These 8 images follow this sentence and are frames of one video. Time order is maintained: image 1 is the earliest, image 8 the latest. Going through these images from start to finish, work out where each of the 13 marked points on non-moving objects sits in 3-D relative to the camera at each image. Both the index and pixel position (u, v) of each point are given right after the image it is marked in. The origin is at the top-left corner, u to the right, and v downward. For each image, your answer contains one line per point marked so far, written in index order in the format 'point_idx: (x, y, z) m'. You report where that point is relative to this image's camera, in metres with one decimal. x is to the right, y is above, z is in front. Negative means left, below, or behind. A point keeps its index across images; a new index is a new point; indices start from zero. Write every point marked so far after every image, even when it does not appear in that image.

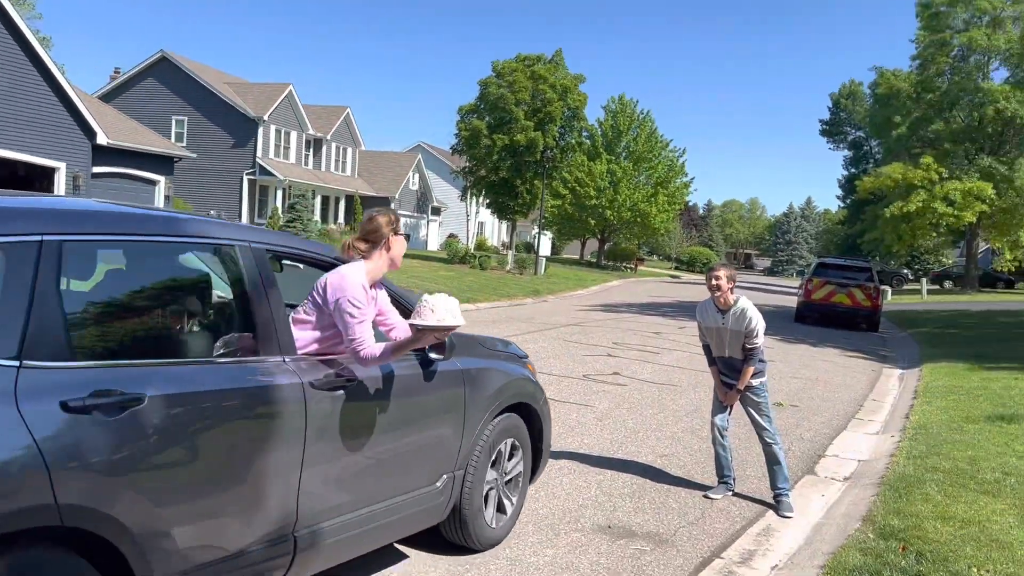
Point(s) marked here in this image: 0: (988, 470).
0: (+3.5, -1.3, +6.3) m
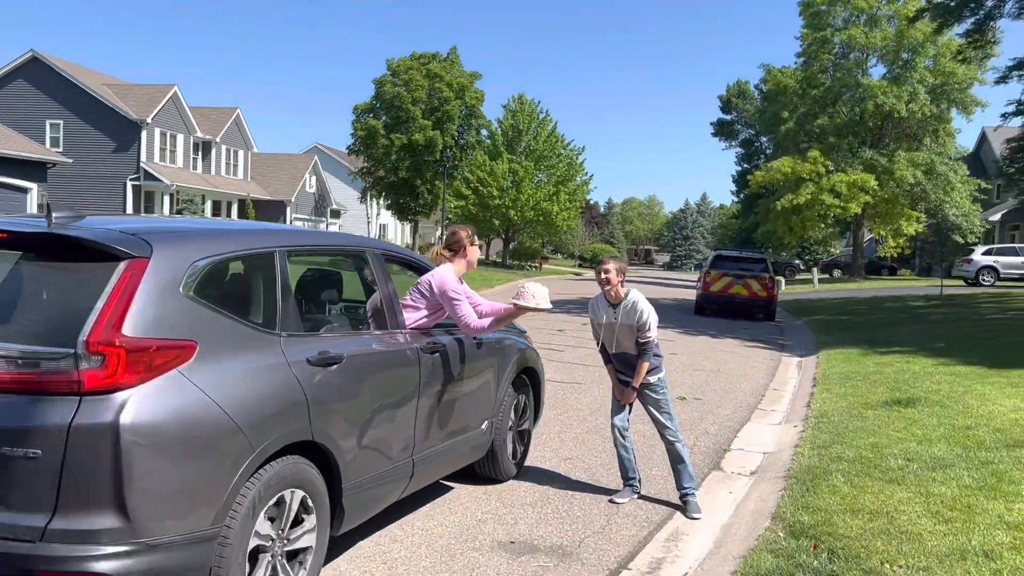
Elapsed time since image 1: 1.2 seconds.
0: (+2.7, -1.2, +6.2) m
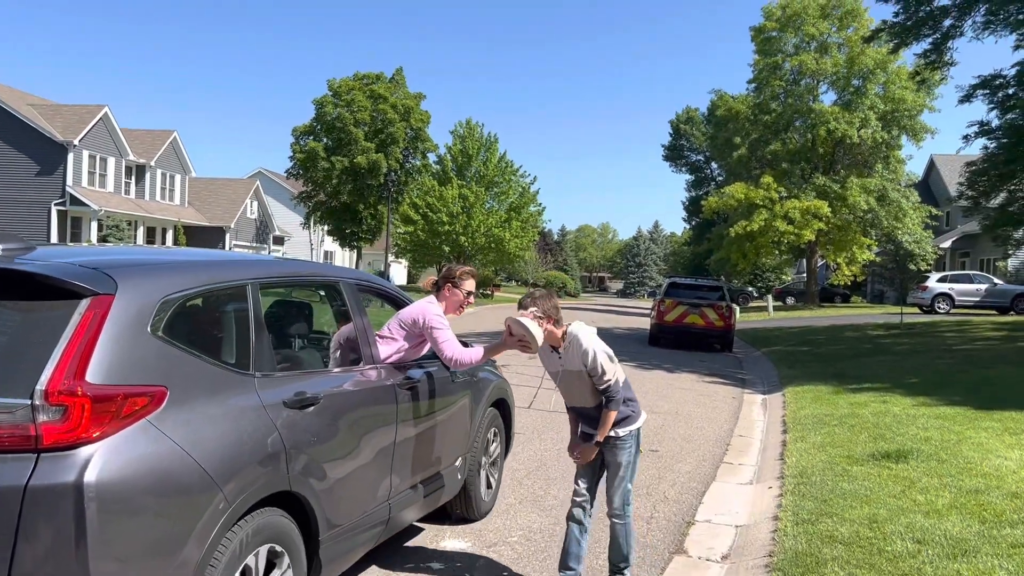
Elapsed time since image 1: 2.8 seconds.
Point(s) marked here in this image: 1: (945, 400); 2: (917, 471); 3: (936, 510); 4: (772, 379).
0: (+2.2, -1.5, +4.9) m
1: (+5.2, -1.3, +10.3) m
2: (+3.1, -1.4, +6.6) m
3: (+2.7, -1.4, +5.5) m
4: (+4.4, -1.5, +14.5) m
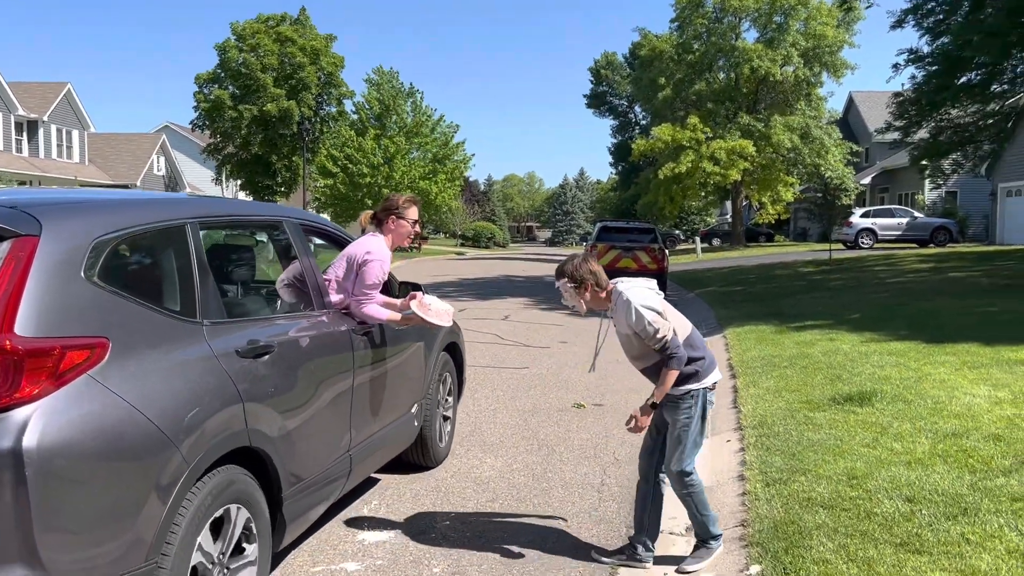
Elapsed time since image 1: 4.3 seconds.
0: (+1.9, -1.1, +4.3) m
1: (+4.4, -0.5, +9.9) m
2: (+2.6, -0.9, +6.0) m
3: (+2.3, -1.0, +4.9) m
4: (+3.2, -0.5, +14.0) m
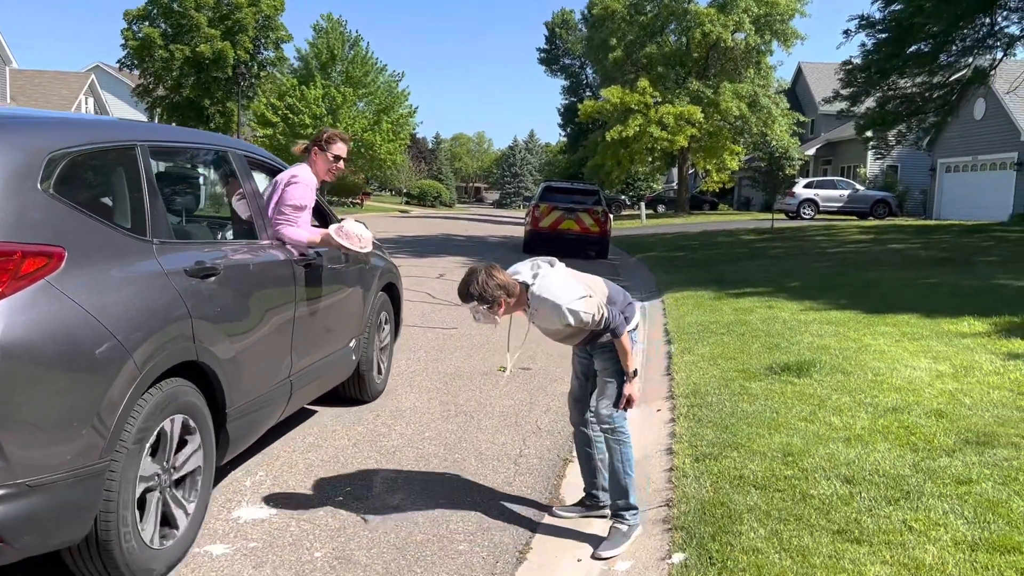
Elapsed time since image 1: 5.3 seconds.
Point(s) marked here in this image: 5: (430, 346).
0: (+1.4, -0.9, +4.0) m
1: (+3.6, -0.2, +9.7) m
2: (+2.1, -0.7, +5.7) m
3: (+1.8, -0.8, +4.5) m
4: (+2.2, 0.0, +13.7) m
5: (-0.8, -0.5, +7.9) m
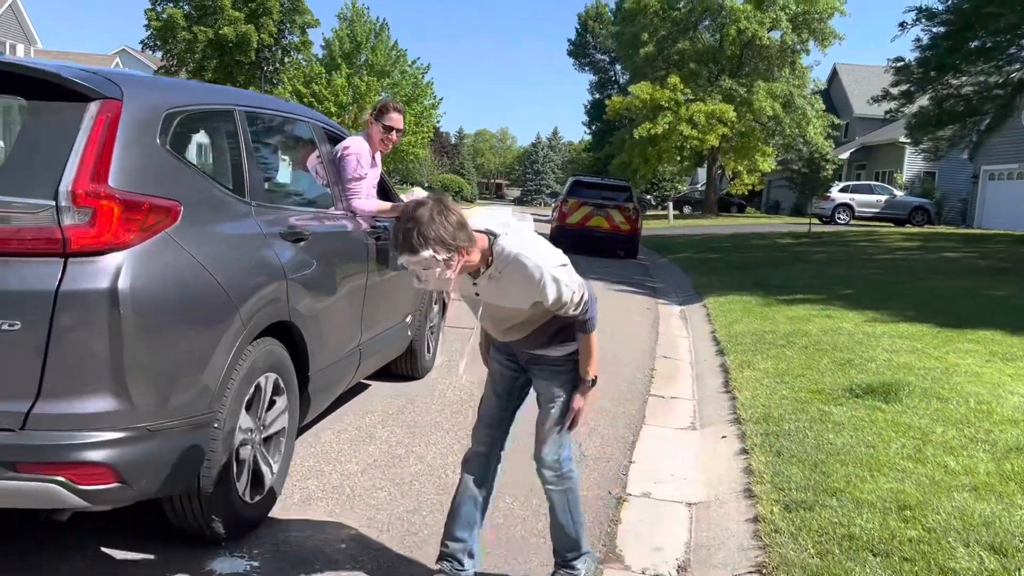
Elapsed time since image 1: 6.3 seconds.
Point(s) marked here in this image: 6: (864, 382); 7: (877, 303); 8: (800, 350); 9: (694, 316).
0: (+1.6, -0.9, +3.1) m
1: (+3.9, -0.3, +8.7) m
2: (+2.3, -0.7, +4.8) m
3: (+2.0, -0.8, +3.7) m
4: (+2.6, 0.0, +12.8) m
5: (-0.5, -0.5, +7.0) m
6: (+2.3, -0.6, +5.7) m
7: (+4.1, -0.2, +9.6) m
8: (+2.3, -0.5, +6.9) m
9: (+2.1, -0.3, +9.6) m
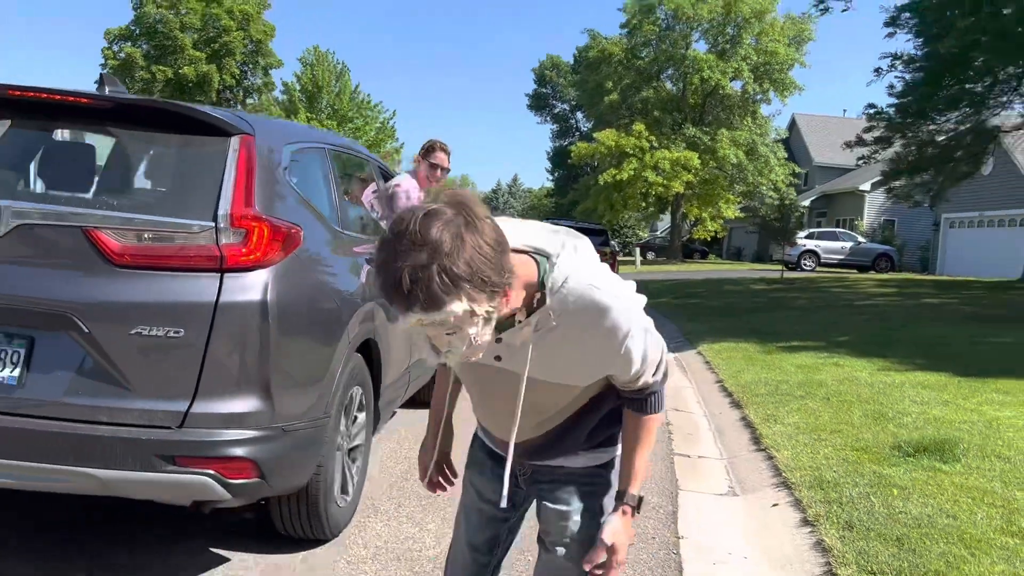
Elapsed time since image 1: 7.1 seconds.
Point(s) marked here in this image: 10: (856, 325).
0: (+1.8, -1.1, +2.5) m
1: (+3.8, -0.7, +8.3) m
2: (+2.4, -1.0, +4.3) m
3: (+2.2, -1.0, +3.1) m
4: (+2.3, -0.7, +12.3) m
5: (-0.5, -0.9, +6.4) m
6: (+2.4, -0.9, +5.2) m
7: (+4.0, -0.7, +9.2) m
8: (+2.3, -0.8, +6.4) m
9: (+1.9, -0.8, +9.1) m
10: (+4.9, -0.5, +12.0) m
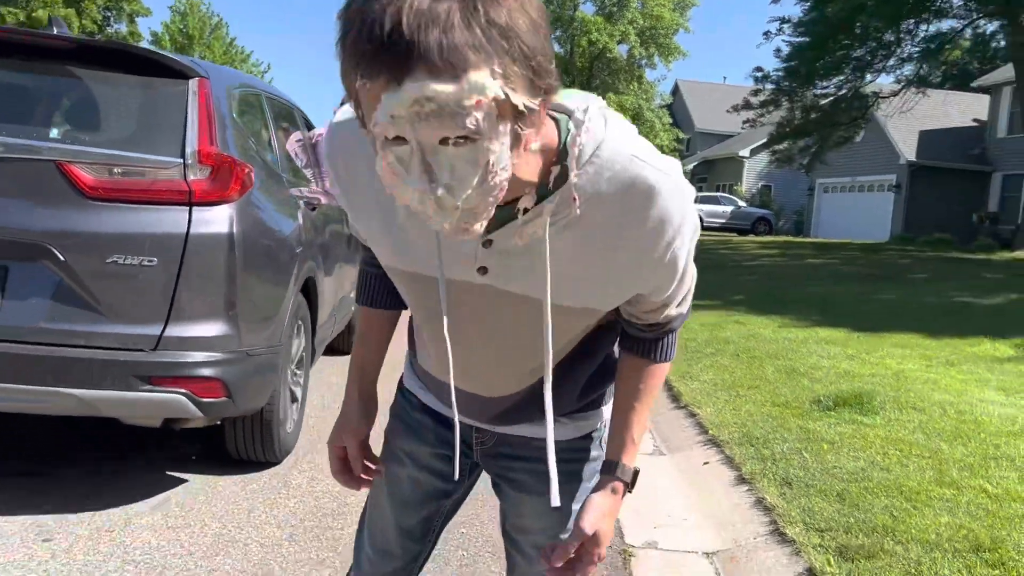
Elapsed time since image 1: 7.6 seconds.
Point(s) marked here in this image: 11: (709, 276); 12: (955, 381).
0: (+1.7, -0.9, +2.5) m
1: (+2.9, -0.3, +8.5) m
2: (+2.0, -0.7, +4.3) m
3: (+2.0, -0.8, +3.1) m
4: (+0.9, -0.1, +12.2) m
5: (-1.1, -0.5, +6.0) m
6: (+1.9, -0.6, +5.2) m
7: (+2.9, -0.2, +9.3) m
8: (+1.7, -0.5, +6.4) m
9: (+0.9, -0.4, +9.0) m
10: (+3.4, +0.1, +12.3) m
11: (+3.1, +0.2, +13.4) m
12: (+2.8, -0.6, +5.5) m
